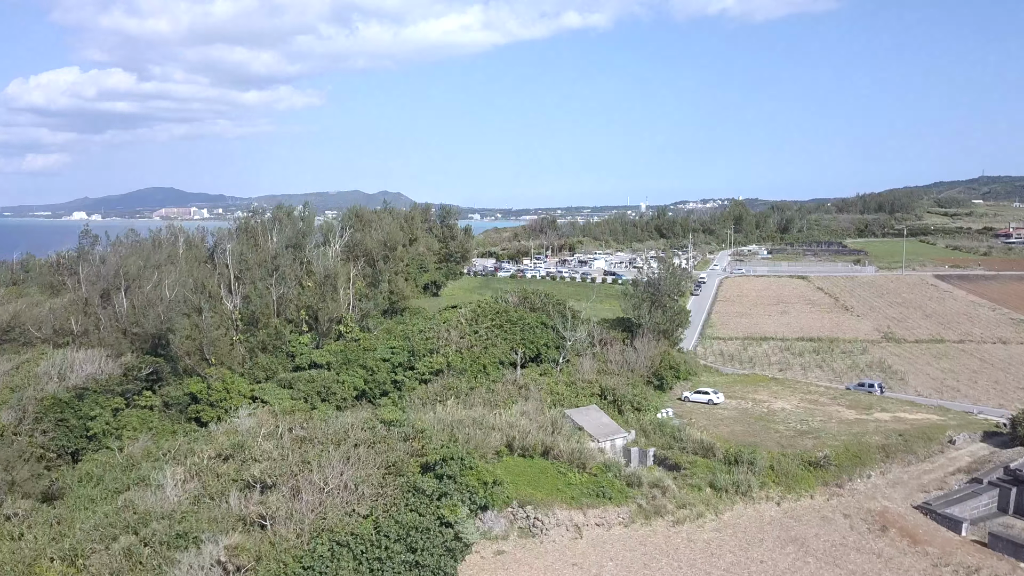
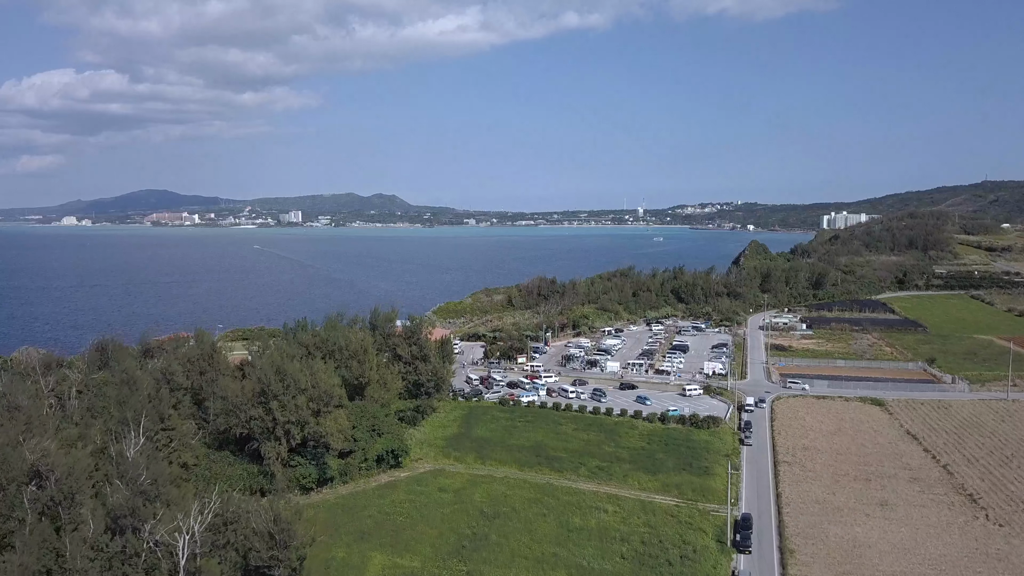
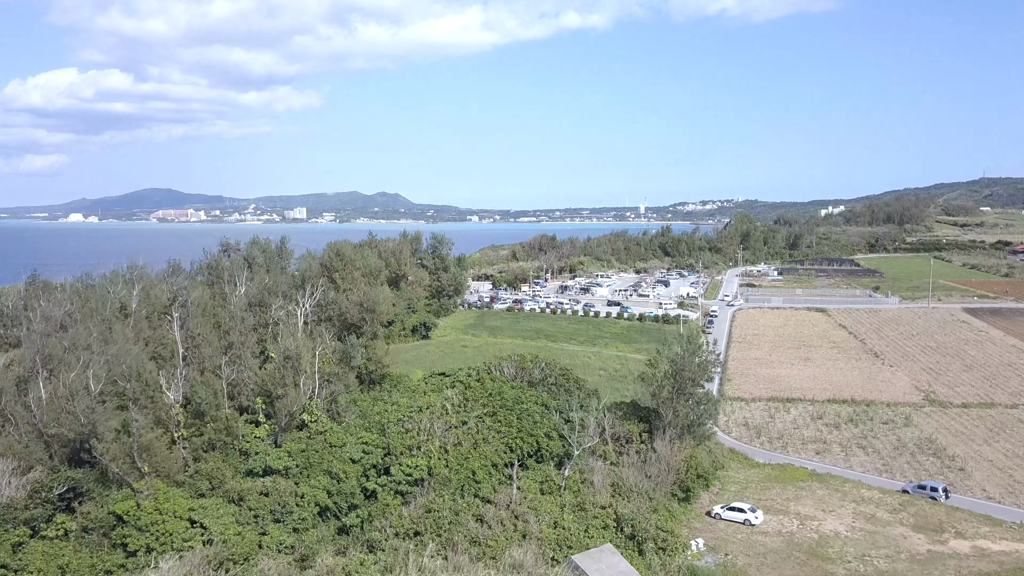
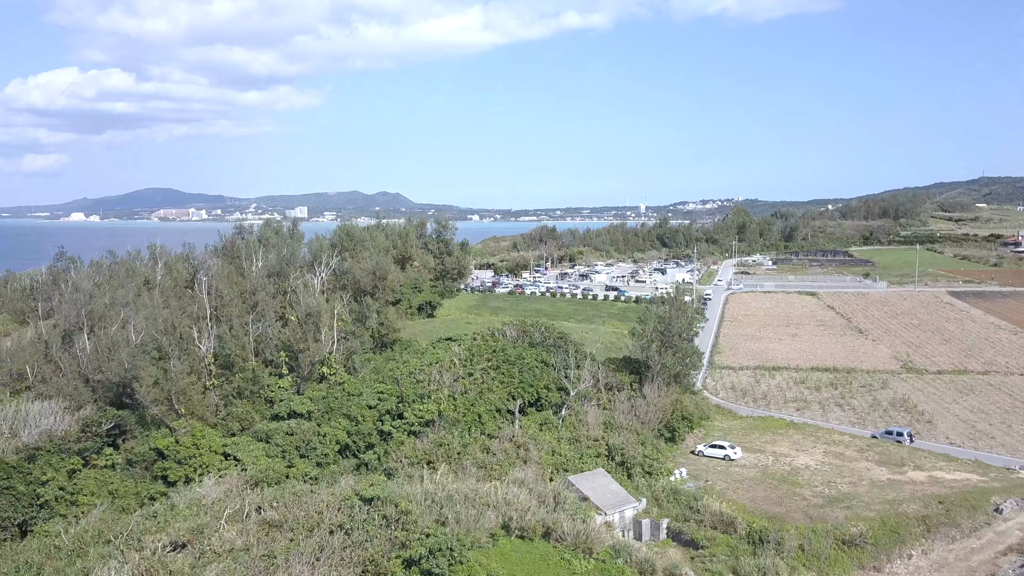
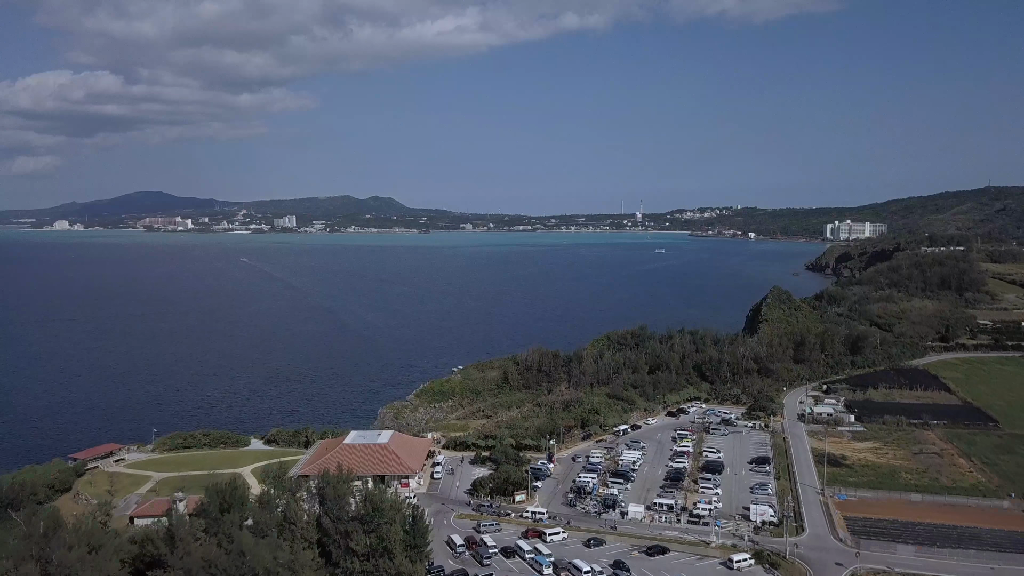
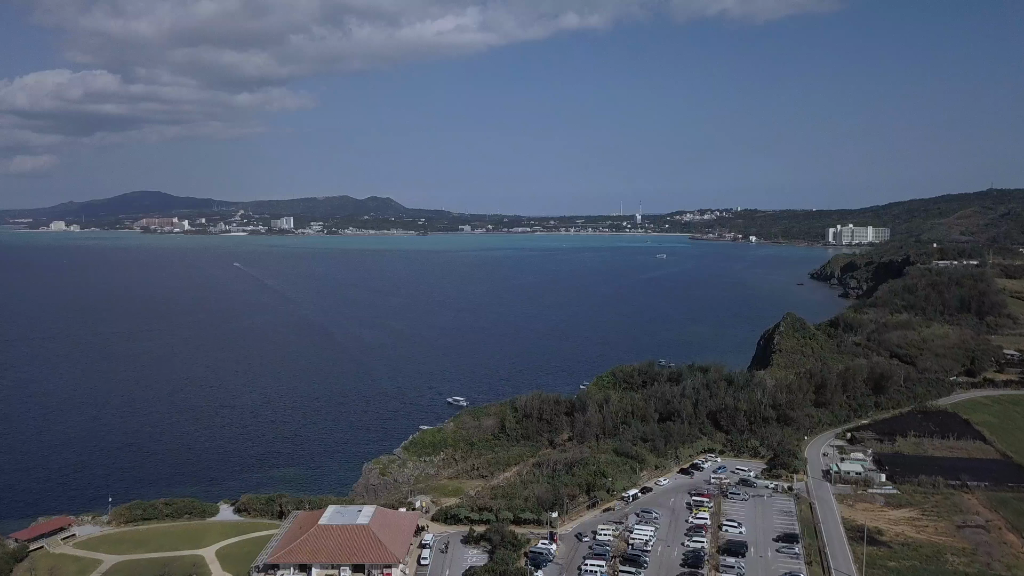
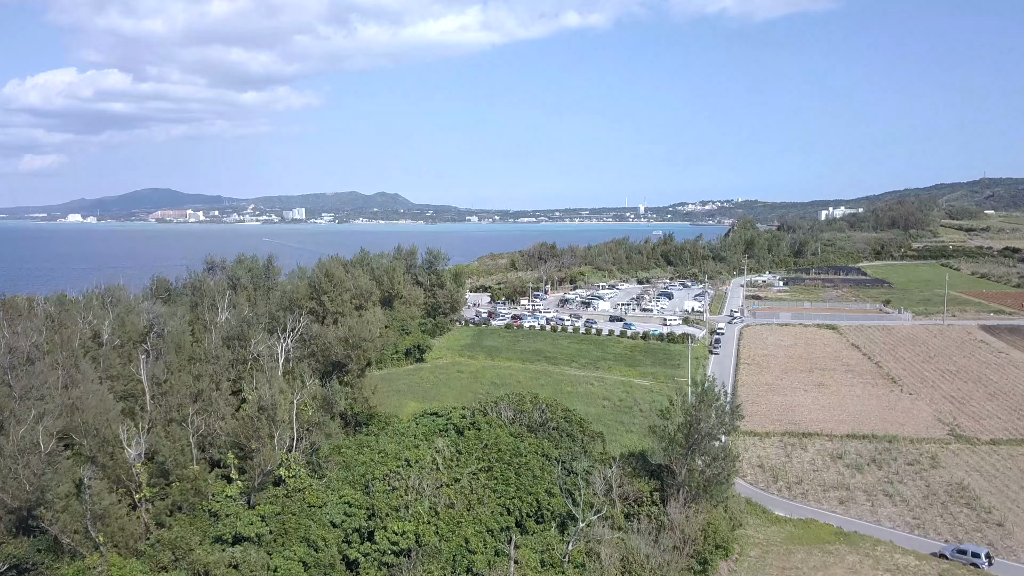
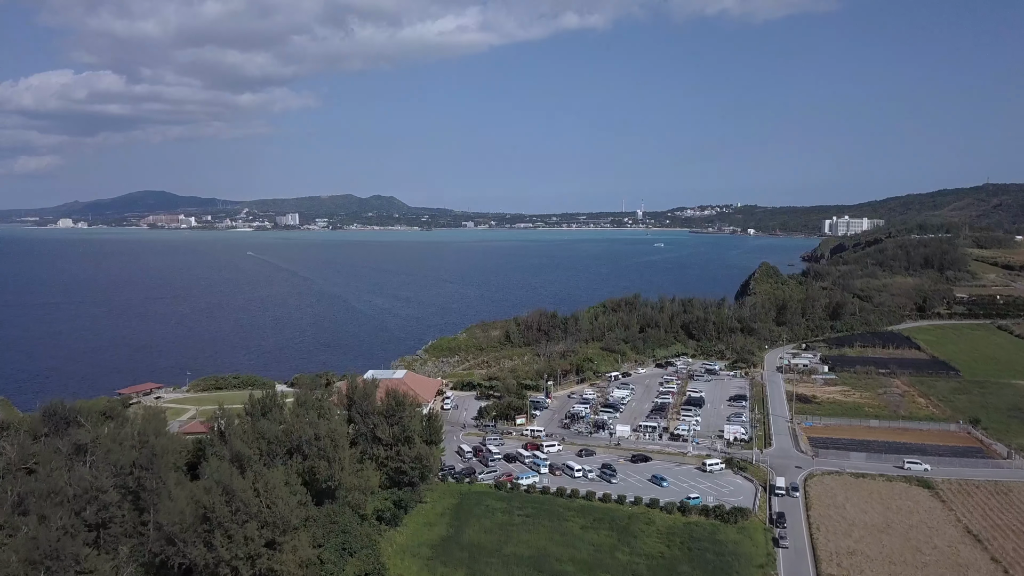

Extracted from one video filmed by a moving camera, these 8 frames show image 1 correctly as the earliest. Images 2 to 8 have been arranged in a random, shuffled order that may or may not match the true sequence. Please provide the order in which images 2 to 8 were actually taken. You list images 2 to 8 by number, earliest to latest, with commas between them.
4, 3, 7, 2, 8, 5, 6
